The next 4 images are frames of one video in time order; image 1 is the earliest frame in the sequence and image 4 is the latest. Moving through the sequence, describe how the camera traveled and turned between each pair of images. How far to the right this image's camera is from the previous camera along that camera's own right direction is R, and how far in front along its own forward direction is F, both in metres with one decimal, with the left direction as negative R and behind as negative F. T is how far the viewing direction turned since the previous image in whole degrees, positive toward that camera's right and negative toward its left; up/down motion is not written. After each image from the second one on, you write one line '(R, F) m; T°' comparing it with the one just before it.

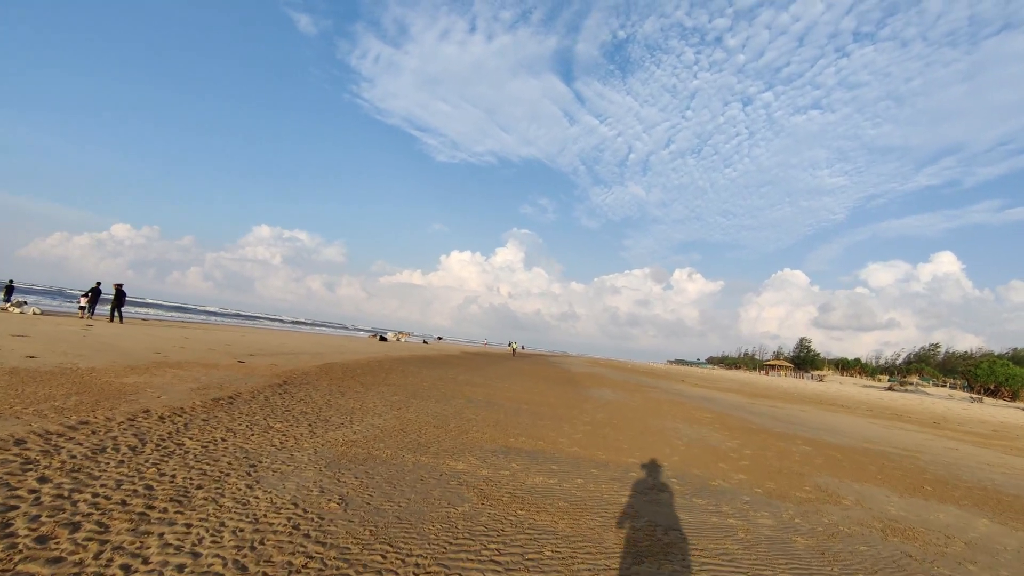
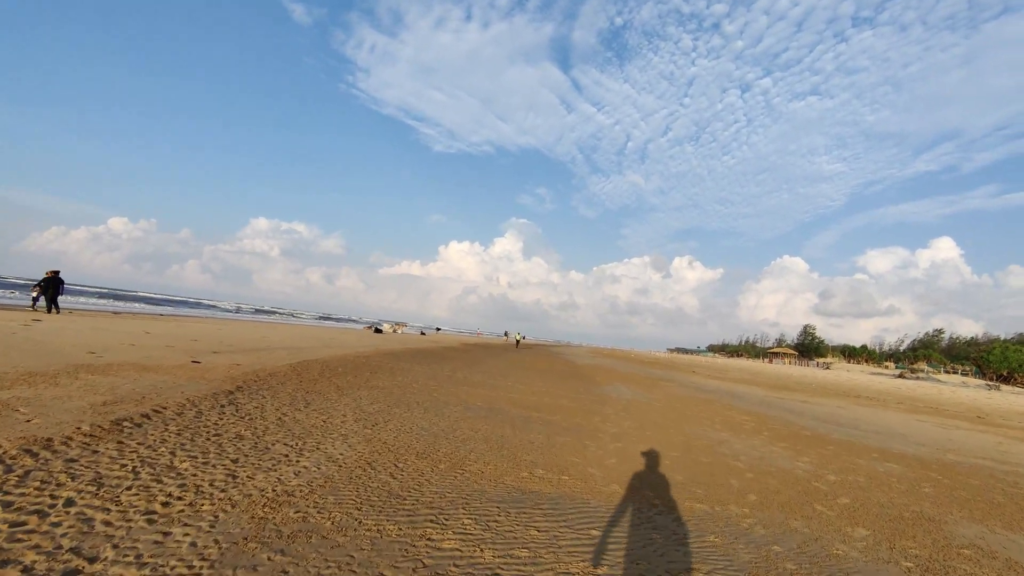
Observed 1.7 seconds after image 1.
(-0.2, +3.0) m; 0°
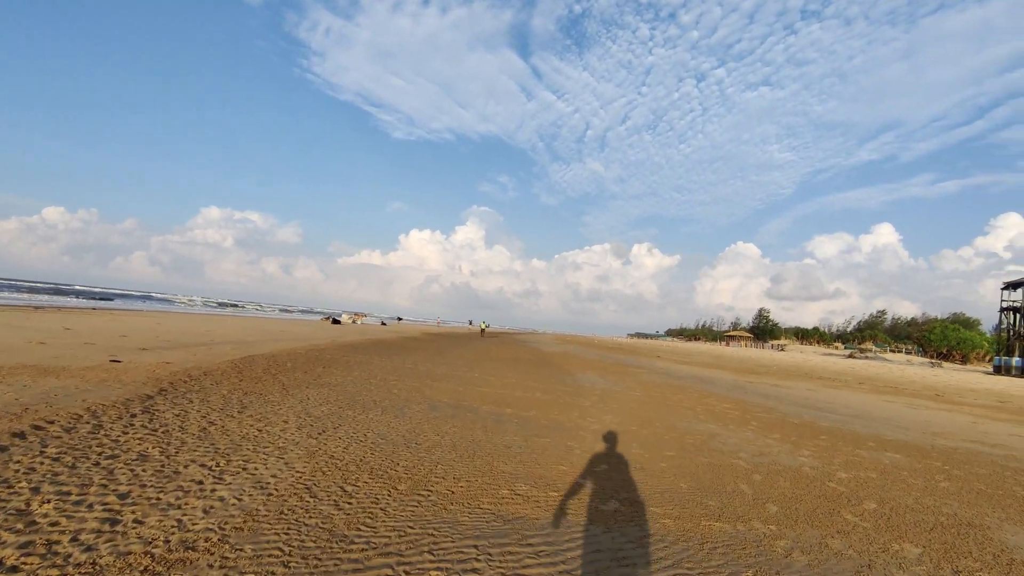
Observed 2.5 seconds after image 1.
(-0.1, +1.4) m; +4°
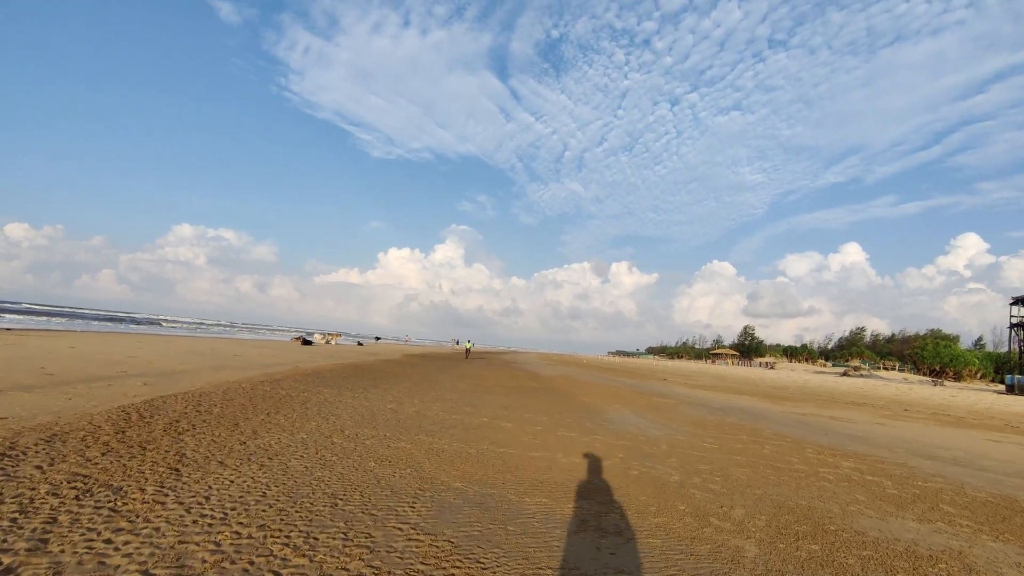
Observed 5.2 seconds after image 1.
(-1.1, +5.2) m; +2°
